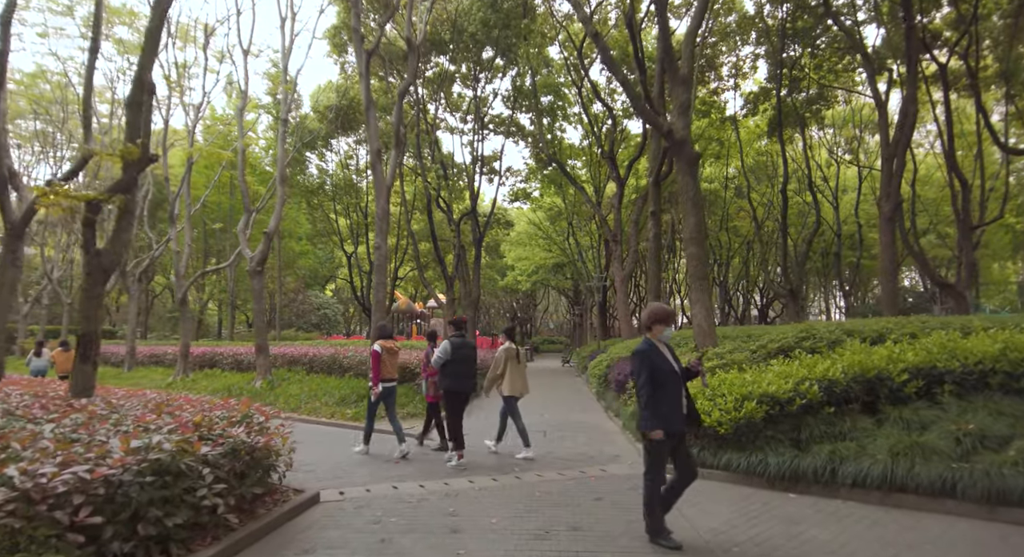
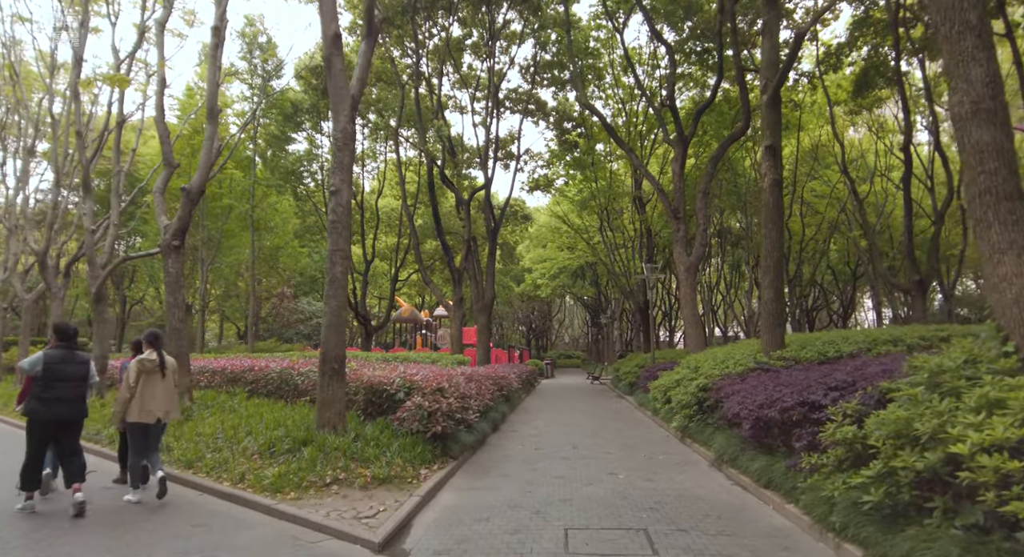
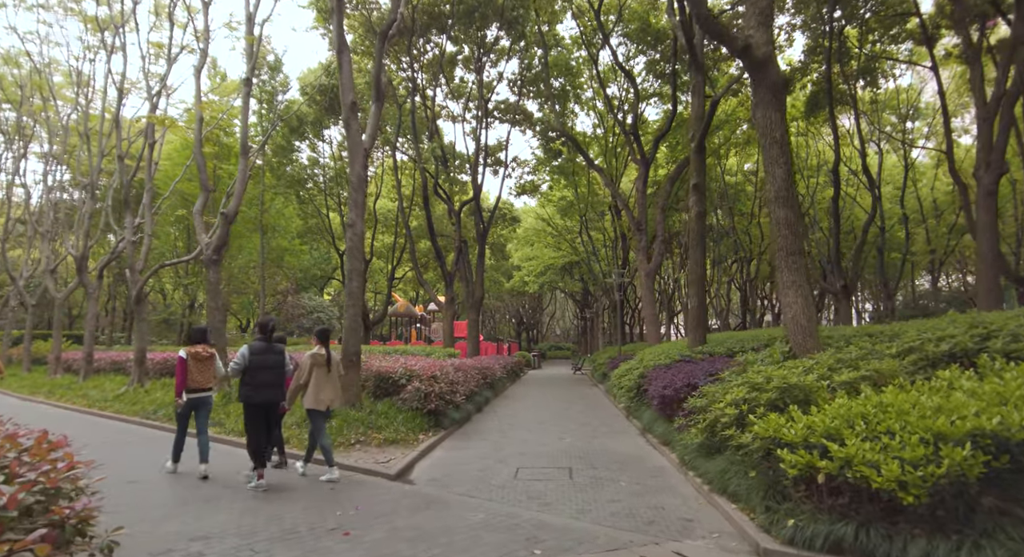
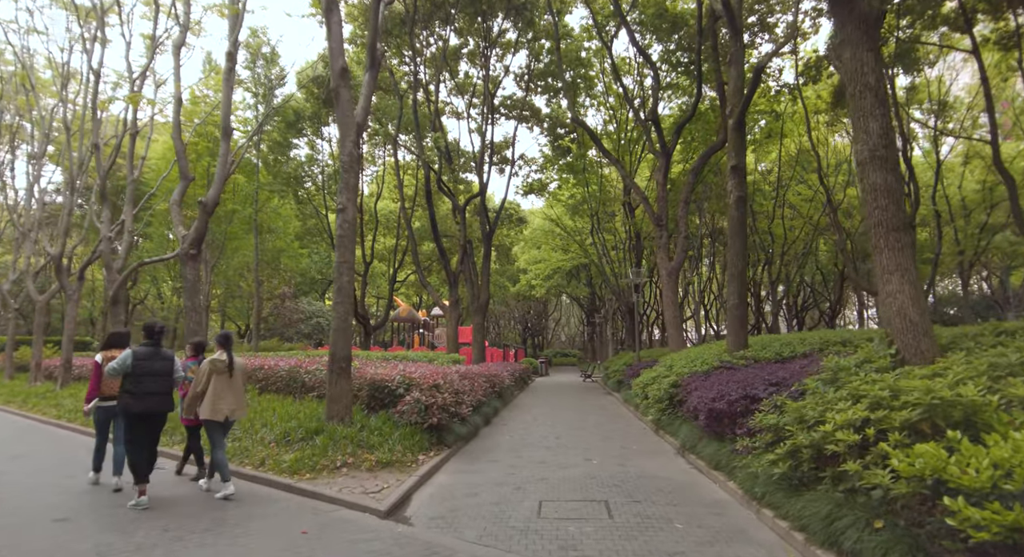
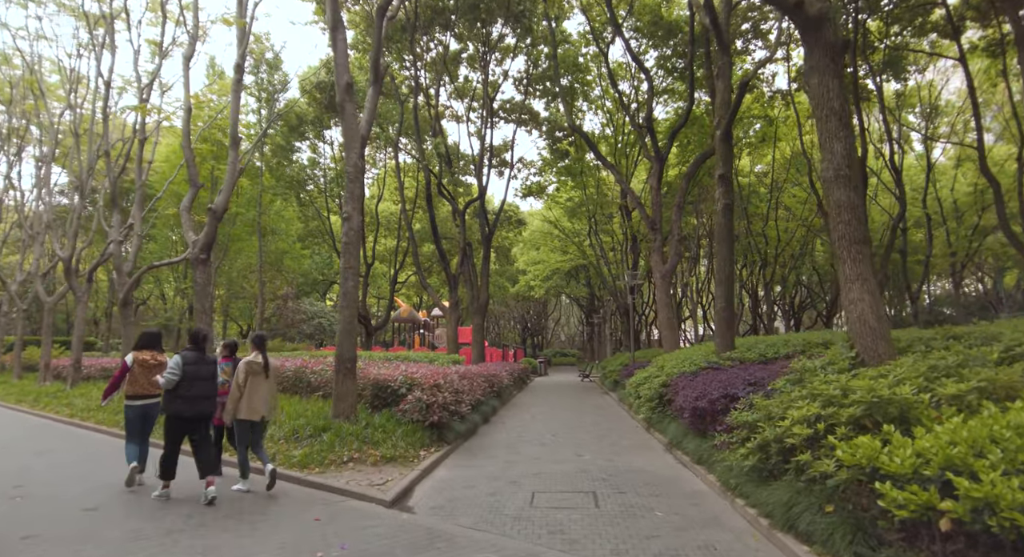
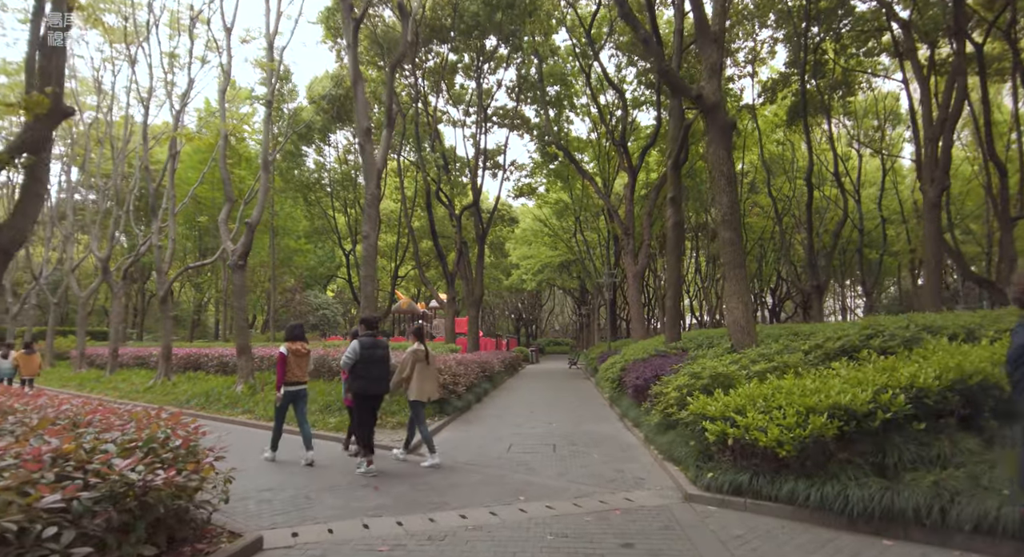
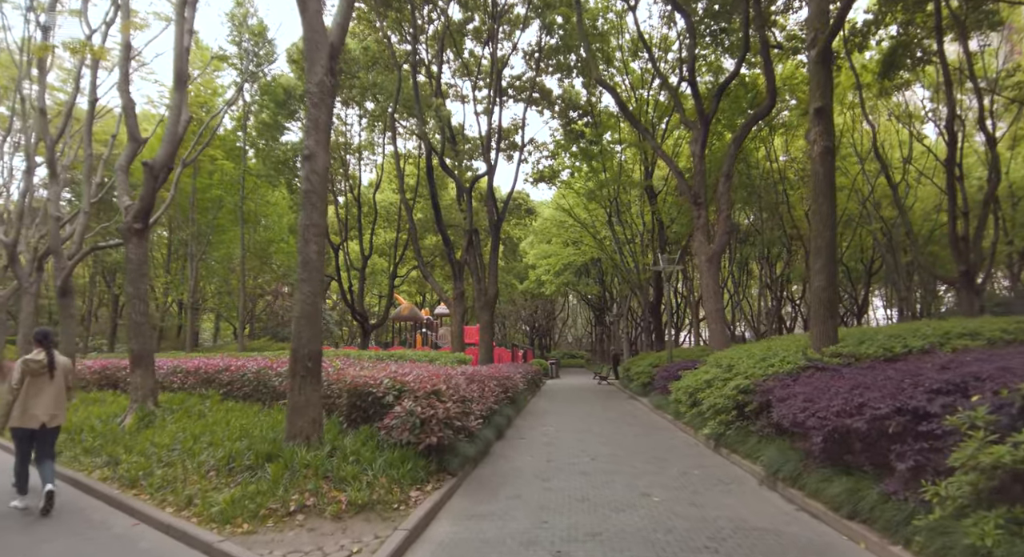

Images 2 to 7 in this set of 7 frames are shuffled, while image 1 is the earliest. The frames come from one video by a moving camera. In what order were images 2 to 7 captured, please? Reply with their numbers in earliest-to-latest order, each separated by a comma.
6, 3, 5, 4, 2, 7
